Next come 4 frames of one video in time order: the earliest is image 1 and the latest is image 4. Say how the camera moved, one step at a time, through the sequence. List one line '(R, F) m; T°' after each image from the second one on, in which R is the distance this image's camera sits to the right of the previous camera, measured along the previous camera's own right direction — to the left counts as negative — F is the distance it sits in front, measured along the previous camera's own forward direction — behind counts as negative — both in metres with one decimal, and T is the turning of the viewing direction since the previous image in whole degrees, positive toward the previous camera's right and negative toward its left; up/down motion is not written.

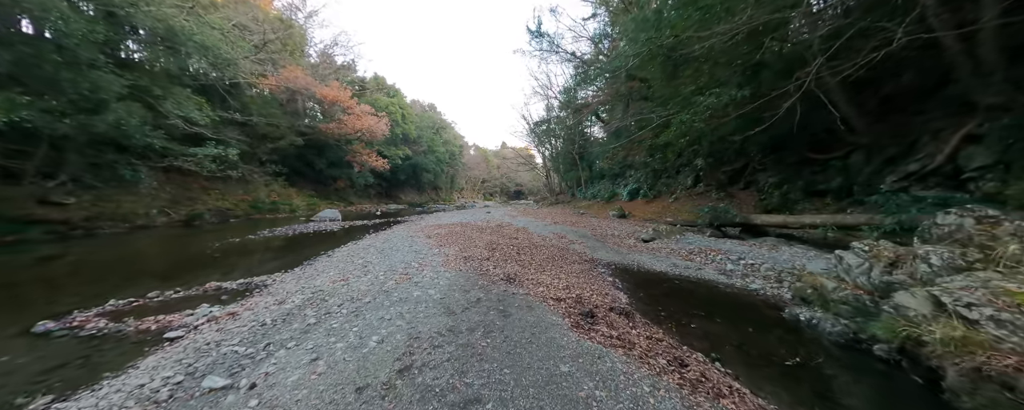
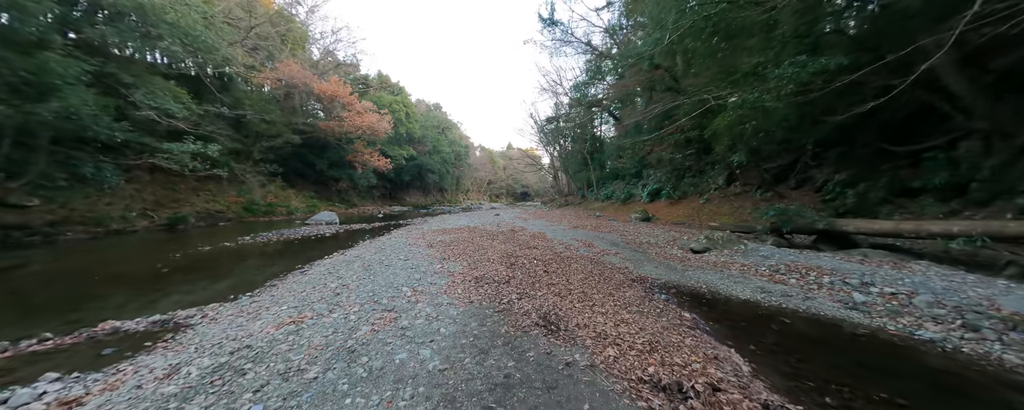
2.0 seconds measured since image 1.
(-0.4, +1.7) m; -1°
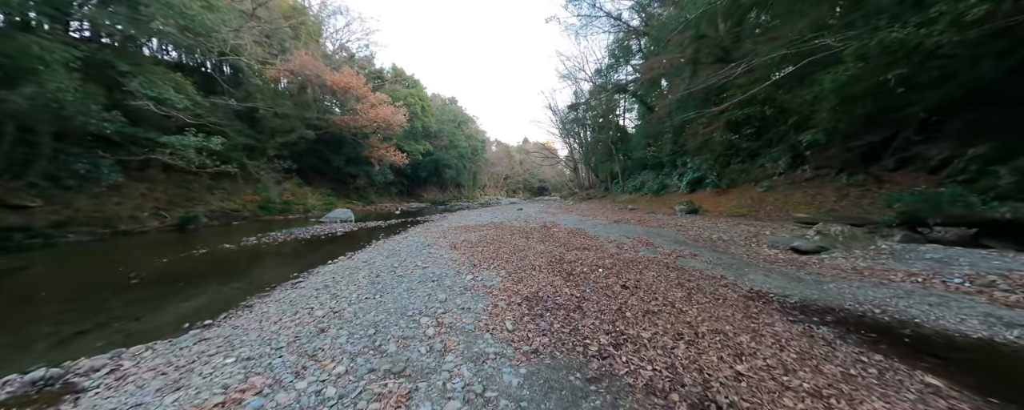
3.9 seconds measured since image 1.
(-0.6, +1.6) m; -3°
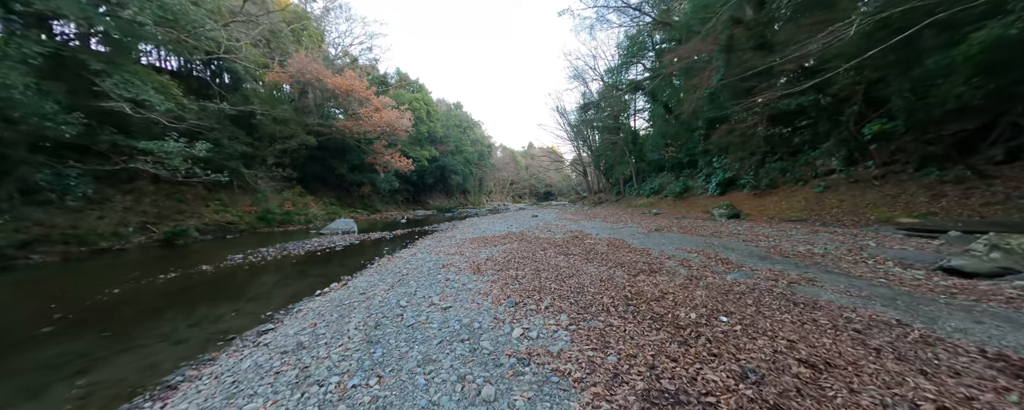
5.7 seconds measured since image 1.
(-0.6, +1.5) m; -1°
